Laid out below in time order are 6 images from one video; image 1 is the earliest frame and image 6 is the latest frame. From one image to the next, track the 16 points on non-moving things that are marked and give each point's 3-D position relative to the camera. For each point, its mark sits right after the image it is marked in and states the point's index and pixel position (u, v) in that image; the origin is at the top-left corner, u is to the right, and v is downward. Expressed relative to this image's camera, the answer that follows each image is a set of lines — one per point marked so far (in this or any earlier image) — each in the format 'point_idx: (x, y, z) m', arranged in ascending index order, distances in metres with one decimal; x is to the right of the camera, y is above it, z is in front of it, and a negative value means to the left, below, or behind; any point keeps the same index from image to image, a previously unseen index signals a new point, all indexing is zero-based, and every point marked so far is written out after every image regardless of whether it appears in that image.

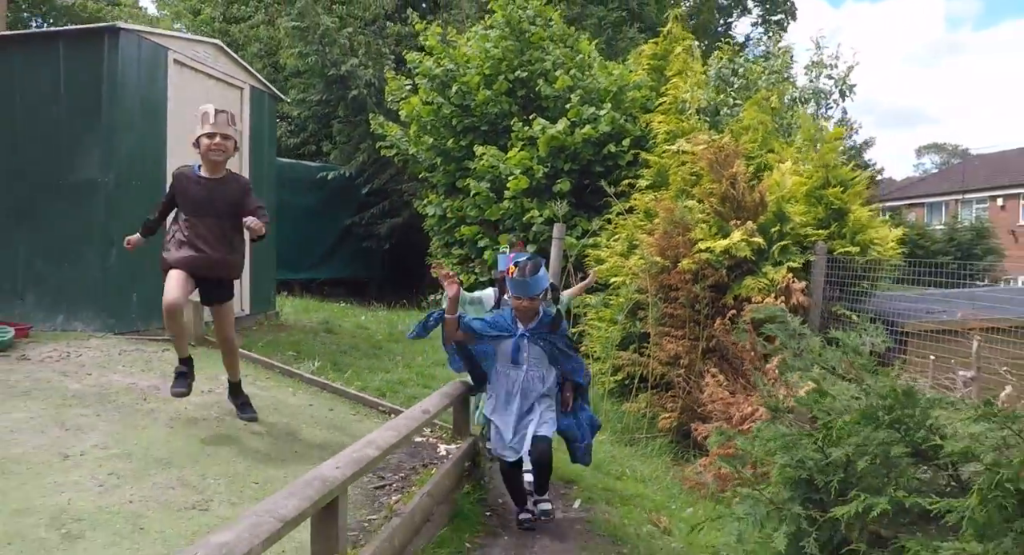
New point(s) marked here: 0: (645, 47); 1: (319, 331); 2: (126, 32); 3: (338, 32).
0: (+1.9, +3.2, +10.9) m
1: (-1.9, -0.5, +7.5) m
2: (-2.8, +1.8, +5.7) m
3: (-3.1, +4.3, +13.7) m
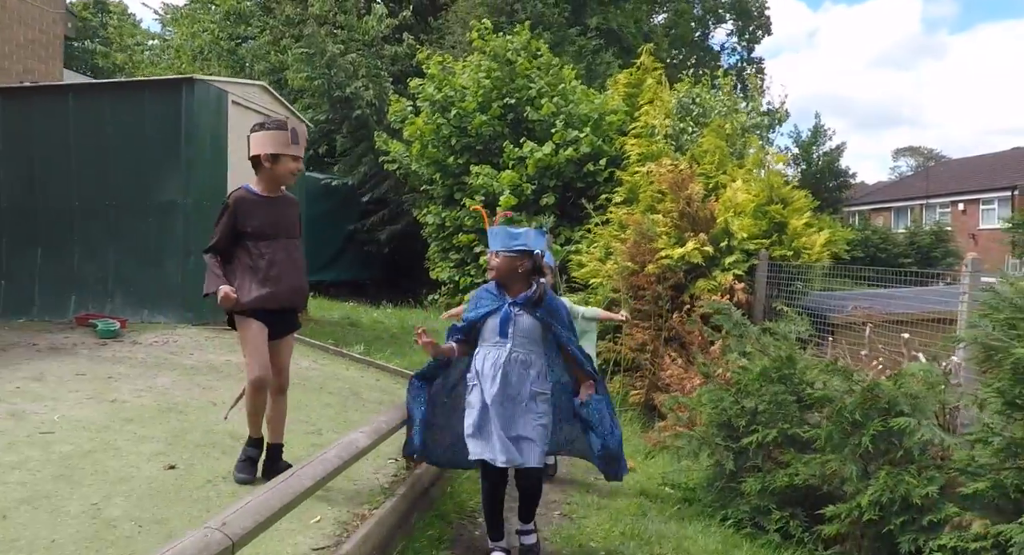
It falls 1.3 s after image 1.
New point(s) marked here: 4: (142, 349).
0: (+1.7, +3.2, +12.4) m
1: (-1.9, -0.5, +8.8) m
2: (-2.8, +1.8, +7.0) m
3: (-3.3, +4.3, +15.0) m
4: (-2.7, -0.5, +5.8) m
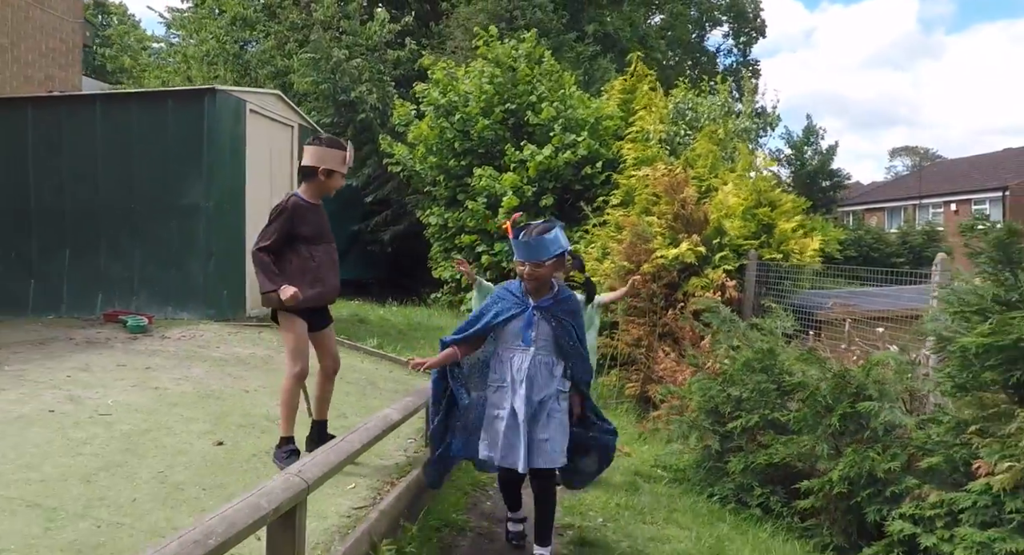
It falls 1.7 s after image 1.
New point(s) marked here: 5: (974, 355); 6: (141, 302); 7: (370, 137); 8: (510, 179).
0: (+1.7, +3.2, +12.8) m
1: (-1.9, -0.5, +9.3) m
2: (-2.8, +1.8, +7.5) m
3: (-3.3, +4.3, +15.4) m
4: (-2.7, -0.5, +6.2) m
5: (+2.3, -0.4, +3.9) m
6: (-3.7, -0.2, +7.6) m
7: (-2.9, +2.9, +15.7) m
8: (0.0, +1.4, +11.5) m
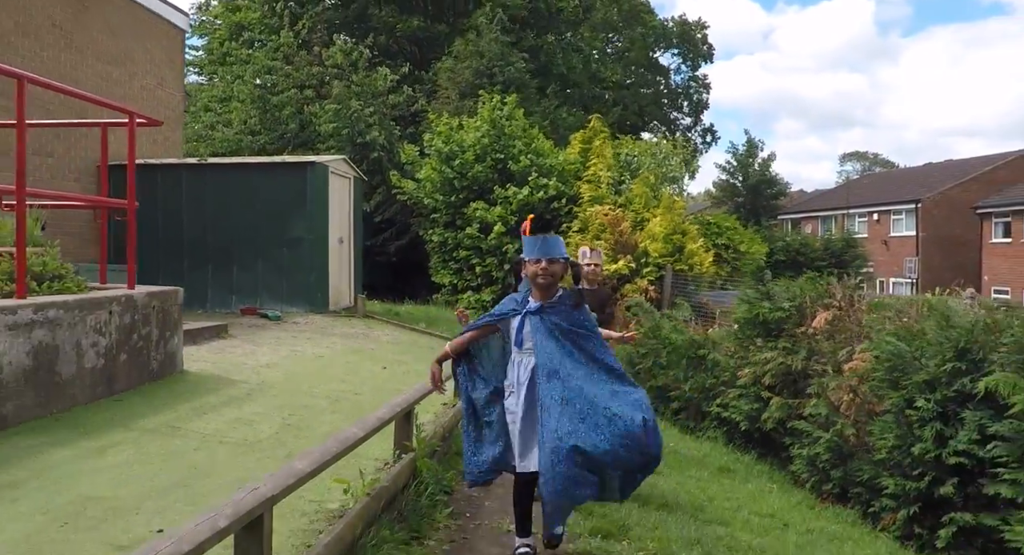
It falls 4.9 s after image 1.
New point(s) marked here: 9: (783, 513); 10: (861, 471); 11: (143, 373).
0: (+1.4, +3.1, +16.9) m
1: (-2.0, -0.6, +13.2) m
2: (-2.8, +1.7, +11.3) m
3: (-3.8, +4.2, +19.2) m
4: (-2.7, -0.6, +10.1) m
5: (+2.4, -0.5, +8.1) m
6: (-3.7, -0.4, +11.4) m
7: (-3.4, +2.7, +19.6) m
8: (-0.3, +1.3, +15.5) m
9: (+2.0, -1.7, +5.7) m
10: (+2.9, -1.6, +6.4) m
11: (-2.6, -0.7, +5.4) m
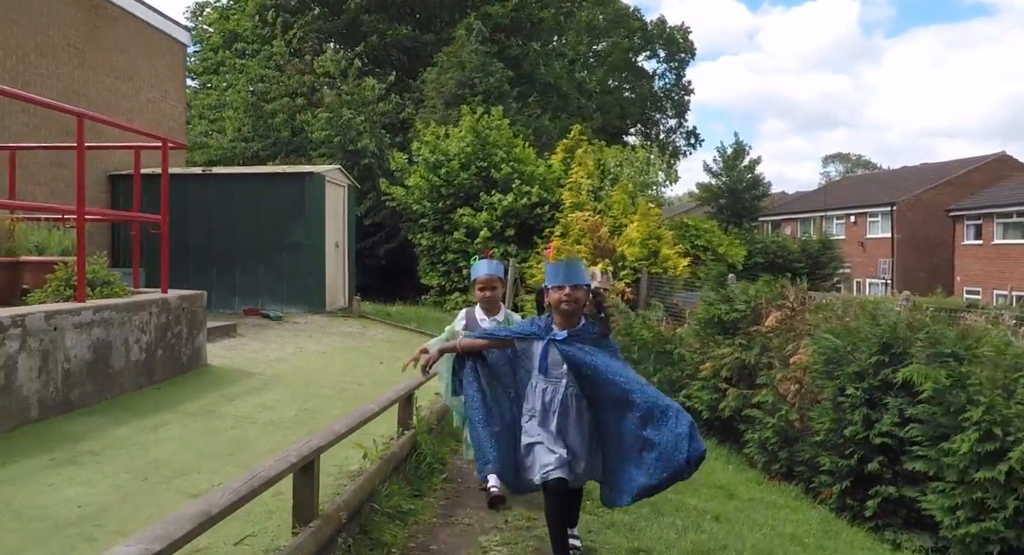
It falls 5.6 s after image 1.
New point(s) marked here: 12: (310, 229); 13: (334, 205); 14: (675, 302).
0: (+1.1, +3.1, +17.8) m
1: (-2.3, -0.7, +14.0) m
2: (-3.1, +1.6, +12.1) m
3: (-4.1, +4.1, +20.0) m
4: (-2.9, -0.7, +10.9) m
5: (+2.2, -0.5, +8.9) m
6: (-3.9, -0.4, +12.2) m
7: (-3.7, +2.7, +20.4) m
8: (-0.6, +1.3, +16.3) m
9: (+1.9, -1.8, +6.5) m
10: (+2.7, -1.6, +7.3) m
11: (-2.7, -0.7, +6.1) m
12: (-3.2, +0.8, +12.1) m
13: (-3.0, +1.2, +12.9) m
14: (+2.5, -0.4, +11.8) m
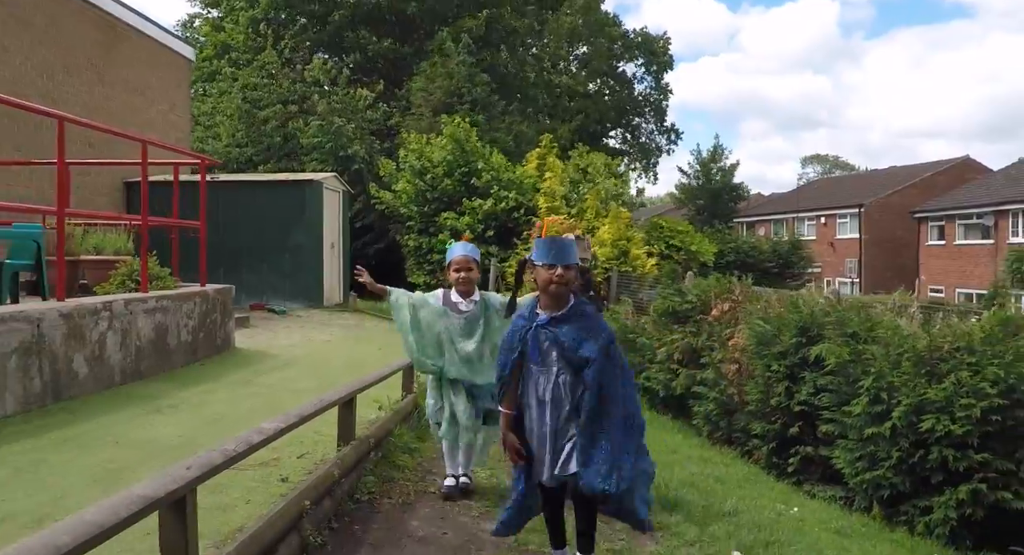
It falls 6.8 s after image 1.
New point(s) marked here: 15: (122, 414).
0: (+0.6, +3.1, +19.1) m
1: (-2.6, -0.7, +15.2) m
2: (-3.4, +1.7, +13.3) m
3: (-4.6, +4.2, +21.2) m
4: (-3.2, -0.6, +12.1) m
5: (+2.0, -0.5, +10.3) m
6: (-4.3, -0.4, +13.4) m
7: (-4.3, +2.7, +21.5) m
8: (-1.0, +1.3, +17.6) m
9: (+1.7, -1.7, +7.9) m
10: (+2.5, -1.6, +8.6) m
11: (-2.9, -0.7, +7.4) m
12: (-3.5, +0.8, +13.3) m
13: (-3.3, +1.2, +14.1) m
14: (+2.2, -0.3, +13.1) m
15: (-2.5, -0.9, +5.1) m
